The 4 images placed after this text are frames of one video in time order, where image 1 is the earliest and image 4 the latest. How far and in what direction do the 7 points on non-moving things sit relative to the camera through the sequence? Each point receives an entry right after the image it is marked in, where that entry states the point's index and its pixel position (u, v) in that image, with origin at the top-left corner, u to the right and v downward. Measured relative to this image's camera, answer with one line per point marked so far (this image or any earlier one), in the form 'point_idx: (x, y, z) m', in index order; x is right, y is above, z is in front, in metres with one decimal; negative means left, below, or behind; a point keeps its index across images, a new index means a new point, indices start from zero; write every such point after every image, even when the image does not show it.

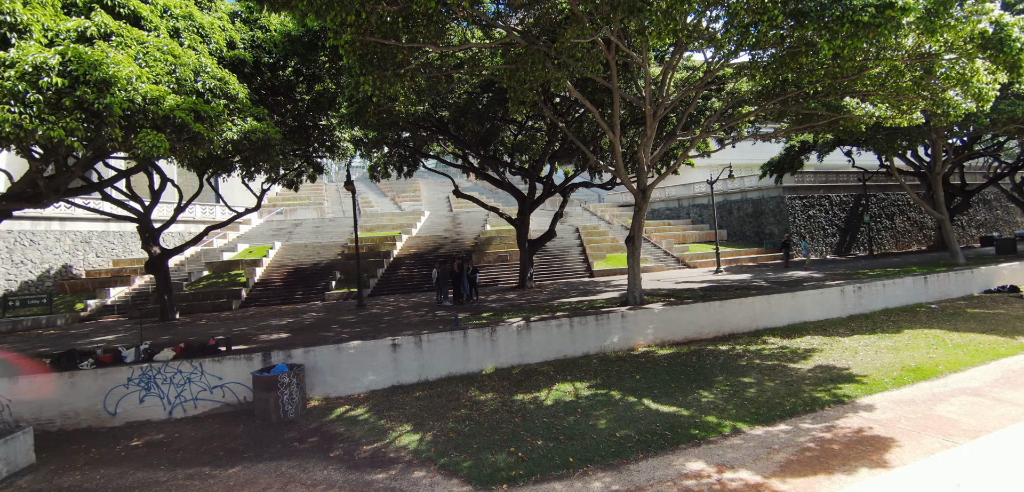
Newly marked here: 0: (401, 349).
0: (-1.7, -1.5, +7.1) m
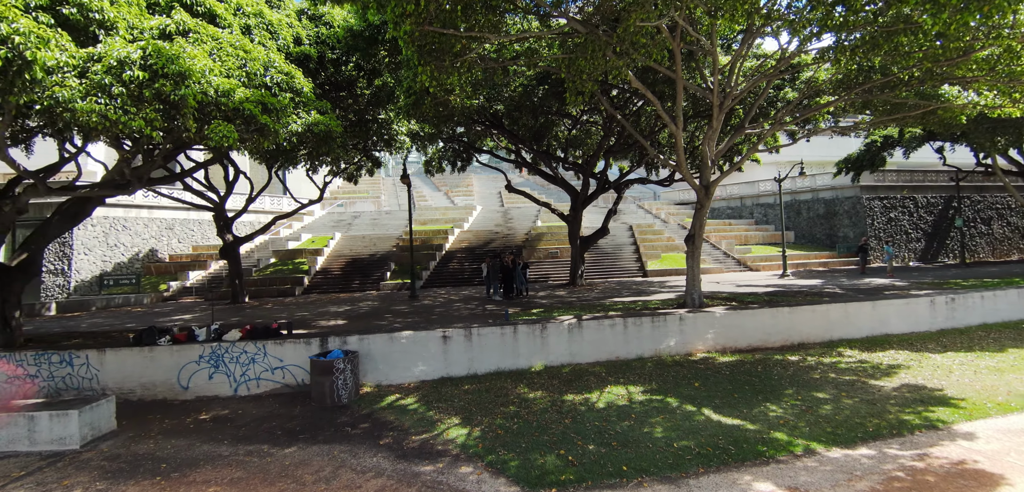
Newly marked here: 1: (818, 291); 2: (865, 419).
0: (-0.9, -1.4, +7.1) m
1: (+8.8, -1.3, +13.6) m
2: (+3.7, -1.8, +5.0) m
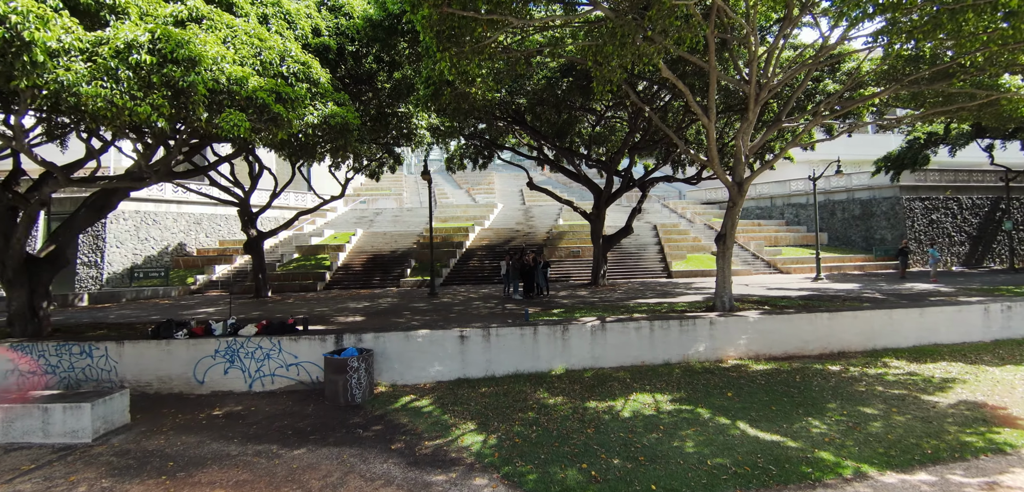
0: (-0.6, -1.4, +6.9) m
1: (+9.4, -1.3, +12.9) m
2: (+3.9, -1.9, +4.6) m
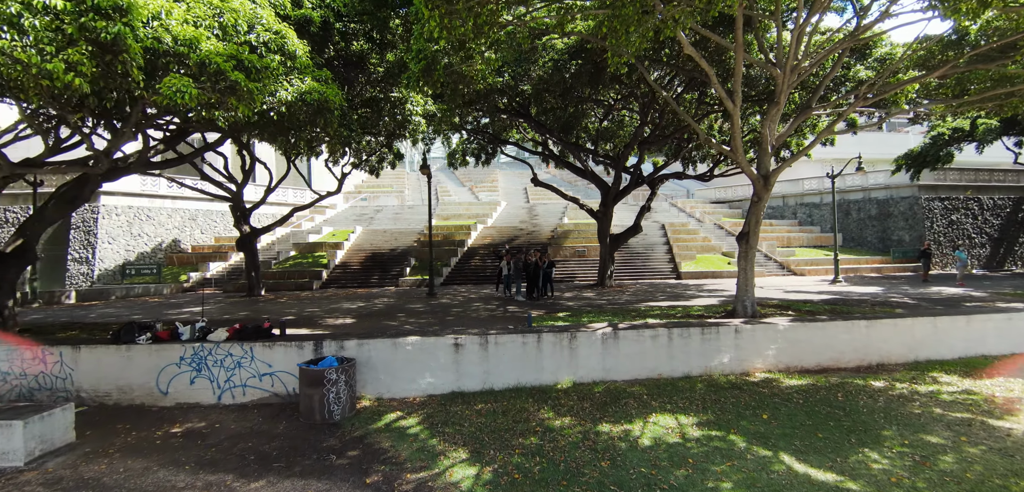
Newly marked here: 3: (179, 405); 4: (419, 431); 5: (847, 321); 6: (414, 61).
0: (-0.6, -1.3, +6.1) m
1: (+9.4, -1.4, +12.0) m
2: (+3.9, -1.8, +3.7) m
3: (-4.4, -2.1, +6.3) m
4: (-1.0, -1.9, +5.0) m
5: (+5.0, -1.1, +7.1) m
6: (-1.7, +3.2, +8.6) m
